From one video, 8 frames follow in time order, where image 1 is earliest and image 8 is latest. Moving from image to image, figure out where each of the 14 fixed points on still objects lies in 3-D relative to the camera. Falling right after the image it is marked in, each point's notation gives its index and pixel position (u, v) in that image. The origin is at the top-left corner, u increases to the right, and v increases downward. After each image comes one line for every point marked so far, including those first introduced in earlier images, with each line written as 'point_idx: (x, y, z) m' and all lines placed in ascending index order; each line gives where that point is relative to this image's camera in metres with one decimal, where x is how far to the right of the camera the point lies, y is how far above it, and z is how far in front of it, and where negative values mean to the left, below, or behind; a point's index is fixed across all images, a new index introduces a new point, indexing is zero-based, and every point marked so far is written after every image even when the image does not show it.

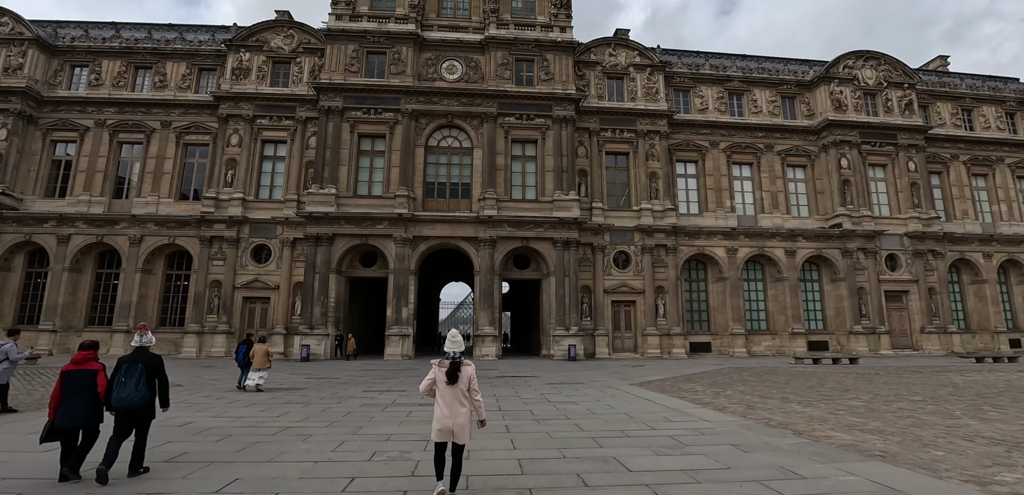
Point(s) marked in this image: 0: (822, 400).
0: (+6.6, -3.3, +10.3) m
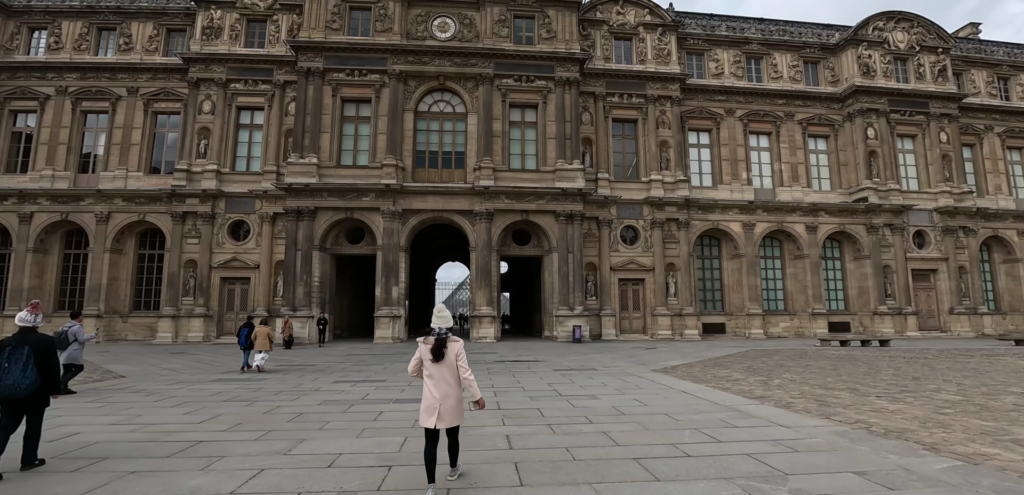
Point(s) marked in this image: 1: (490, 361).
0: (+6.7, -2.5, +8.2) m
1: (-0.7, -3.2, +13.8) m
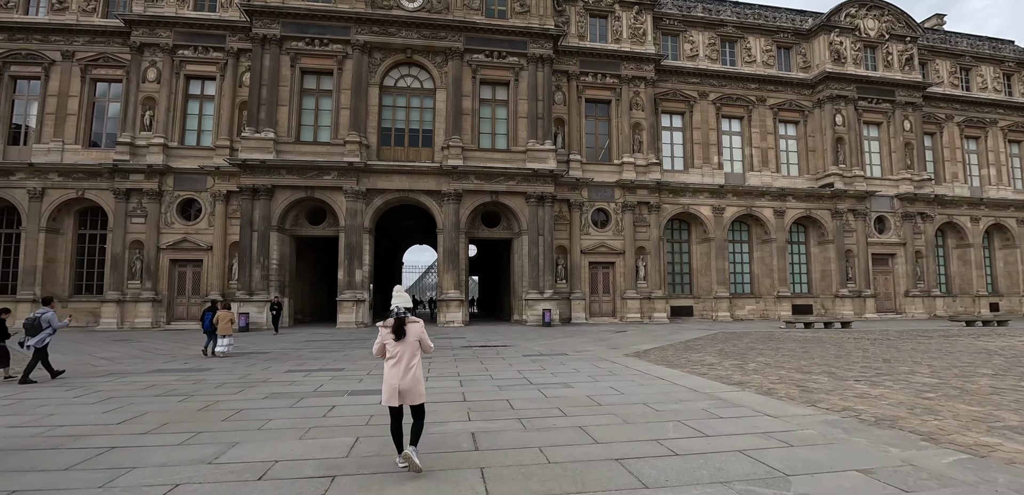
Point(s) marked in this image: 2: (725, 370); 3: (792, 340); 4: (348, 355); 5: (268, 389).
0: (+6.2, -2.1, +8.1) m
1: (-1.5, -2.7, +13.2) m
2: (+4.0, -2.3, +9.1) m
3: (+8.9, -3.0, +15.6) m
4: (-4.1, -2.6, +12.0) m
5: (-3.7, -2.1, +7.3) m
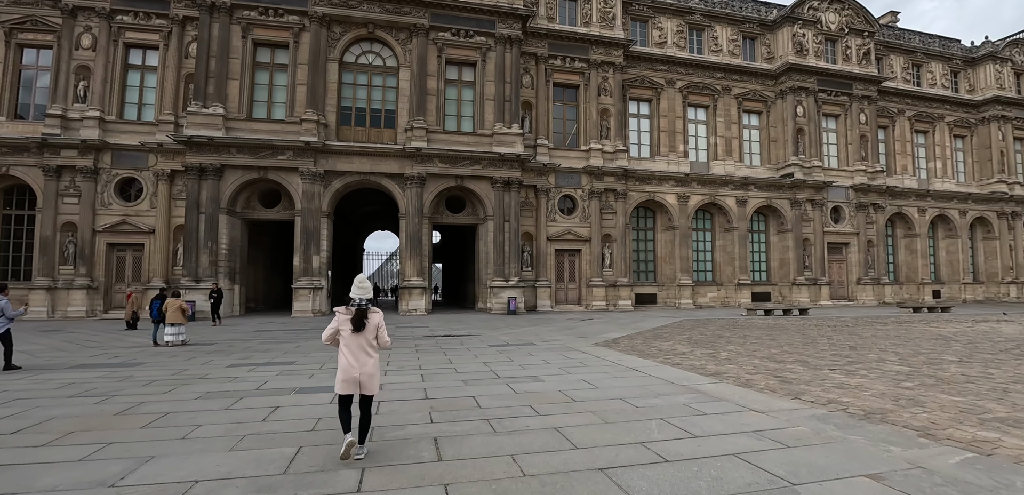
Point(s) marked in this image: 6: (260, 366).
0: (+5.6, -1.9, +8.0) m
1: (-2.4, -2.3, +12.5) m
2: (+3.4, -2.0, +8.9) m
3: (+7.8, -2.6, +15.7) m
4: (-4.9, -2.3, +11.2) m
5: (-4.2, -1.9, +6.5) m
6: (-4.2, -2.0, +8.2) m
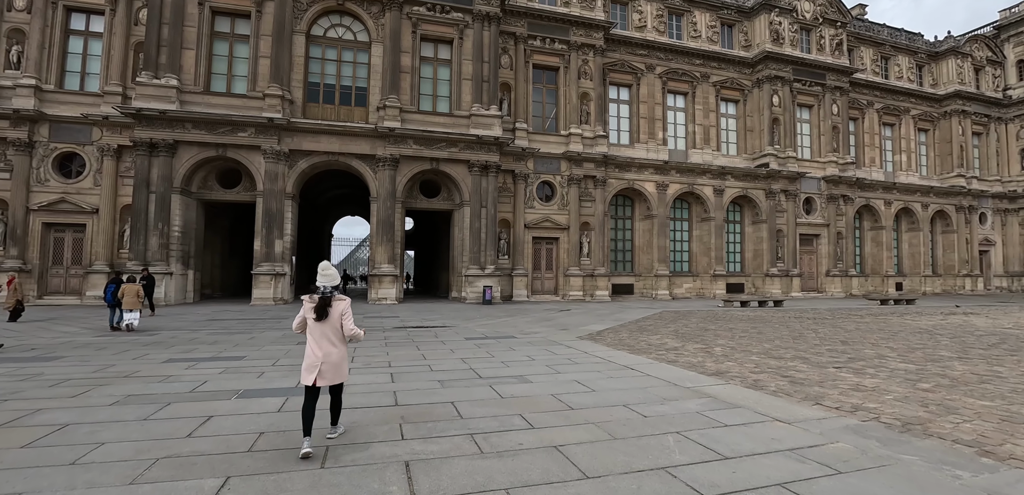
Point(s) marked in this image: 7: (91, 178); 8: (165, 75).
0: (+5.3, -1.8, +7.5) m
1: (-2.9, -1.9, +11.6) m
2: (+3.0, -1.8, +8.3) m
3: (+7.1, -2.3, +15.4) m
4: (-5.3, -1.9, +10.1) m
5: (-4.3, -1.6, +5.5) m
6: (-4.5, -1.7, +7.2) m
7: (-17.4, +2.8, +20.0) m
8: (-13.8, +6.9, +19.4) m
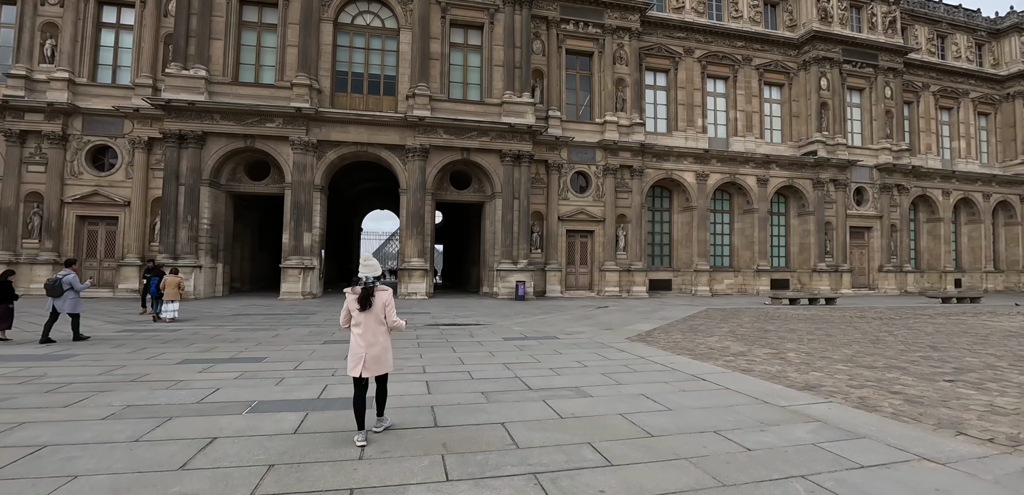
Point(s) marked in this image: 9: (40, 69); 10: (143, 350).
0: (+6.0, -1.7, +6.3) m
1: (-2.1, -1.7, +10.9) m
2: (+3.7, -1.7, +7.2) m
3: (+8.2, -2.0, +14.1) m
4: (-4.5, -1.7, +9.5) m
5: (-3.8, -1.5, +4.8) m
6: (-3.9, -1.6, +6.5) m
7: (-16.0, +3.1, +20.0) m
8: (-12.5, +7.2, +19.1) m
9: (-19.2, +7.4, +19.8) m
10: (-5.9, -1.7, +7.9) m
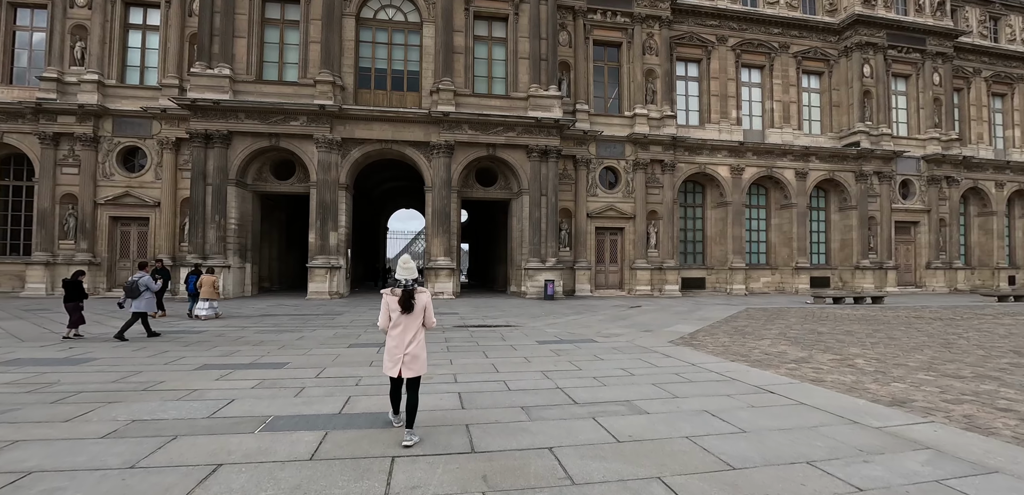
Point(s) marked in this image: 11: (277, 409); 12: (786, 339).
0: (+6.4, -1.6, +5.5) m
1: (-1.4, -1.7, +10.4) m
2: (+4.2, -1.6, +6.4) m
3: (+9.0, -1.9, +13.1) m
4: (-3.9, -1.7, +9.2) m
5: (-3.4, -1.5, +4.4) m
6: (-3.4, -1.6, +6.1) m
7: (-14.9, +3.1, +20.1) m
8: (-11.5, +7.2, +19.1) m
9: (-18.1, +7.3, +20.1) m
10: (-5.4, -1.6, +7.6) m
11: (-2.2, -1.5, +4.5) m
12: (+5.2, -1.7, +9.3) m
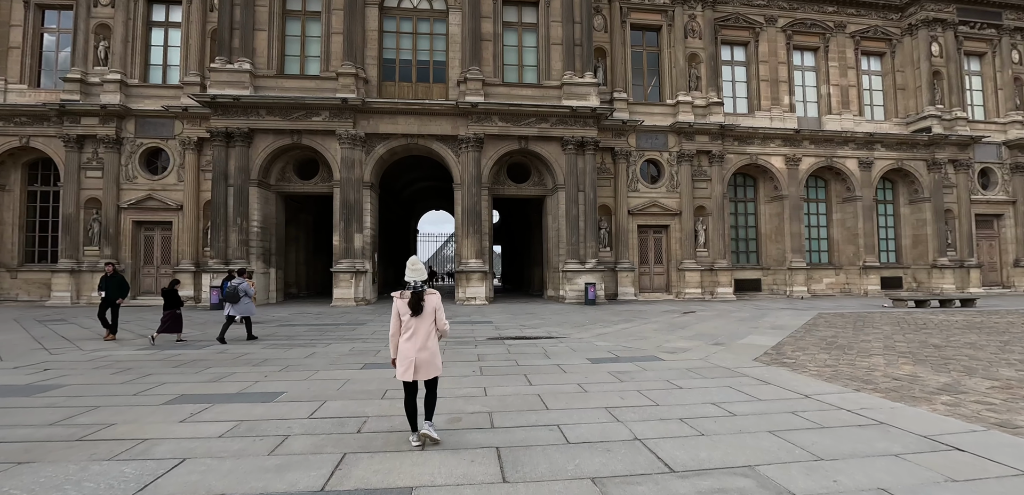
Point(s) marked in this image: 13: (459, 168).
0: (+6.9, -1.5, +3.5) m
1: (-0.6, -1.7, +8.9) m
2: (+4.8, -1.5, +4.6) m
3: (+9.9, -1.8, +11.0) m
4: (-3.2, -1.7, +7.8) m
5: (-3.0, -1.5, +3.1) m
6: (-2.9, -1.5, +4.8) m
7: (-13.5, +2.9, +19.5) m
8: (-10.2, +7.0, +18.3) m
9: (-16.8, +7.1, +19.7) m
10: (-4.8, -1.7, +6.3) m
11: (-1.8, -1.5, +3.1) m
12: (+5.9, -1.7, +7.4) m
13: (-2.1, +3.1, +18.9) m
